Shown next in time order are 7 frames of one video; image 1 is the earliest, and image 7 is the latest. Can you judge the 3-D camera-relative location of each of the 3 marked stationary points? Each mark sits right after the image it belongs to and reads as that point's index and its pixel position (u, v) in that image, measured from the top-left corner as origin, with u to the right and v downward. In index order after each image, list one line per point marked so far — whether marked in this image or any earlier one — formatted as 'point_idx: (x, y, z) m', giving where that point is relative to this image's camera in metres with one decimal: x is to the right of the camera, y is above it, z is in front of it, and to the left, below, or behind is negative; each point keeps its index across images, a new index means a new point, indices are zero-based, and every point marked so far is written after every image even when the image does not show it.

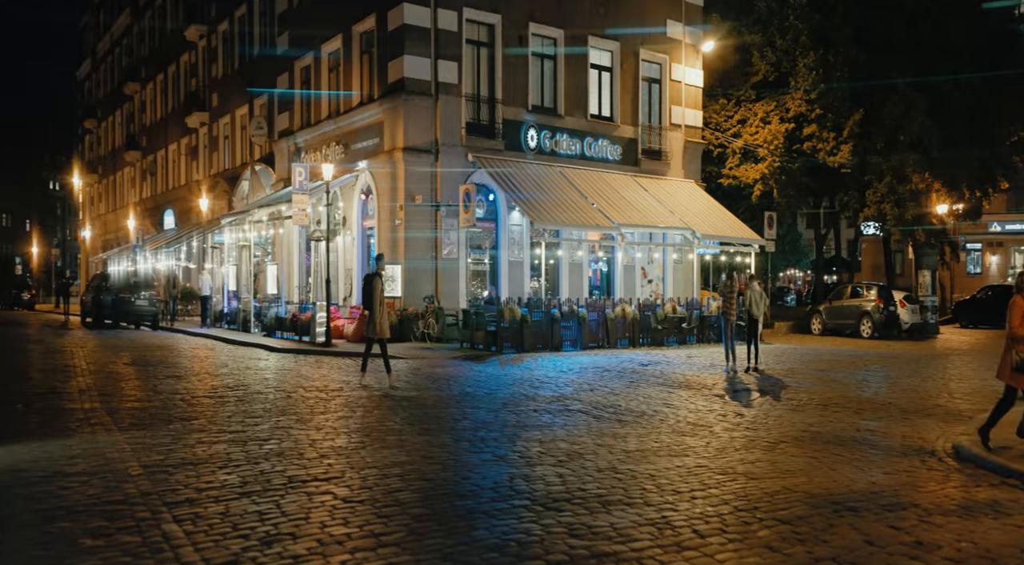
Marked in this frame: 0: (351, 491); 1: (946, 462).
0: (-1.5, -1.9, +8.5) m
1: (+4.8, -2.0, +10.5) m
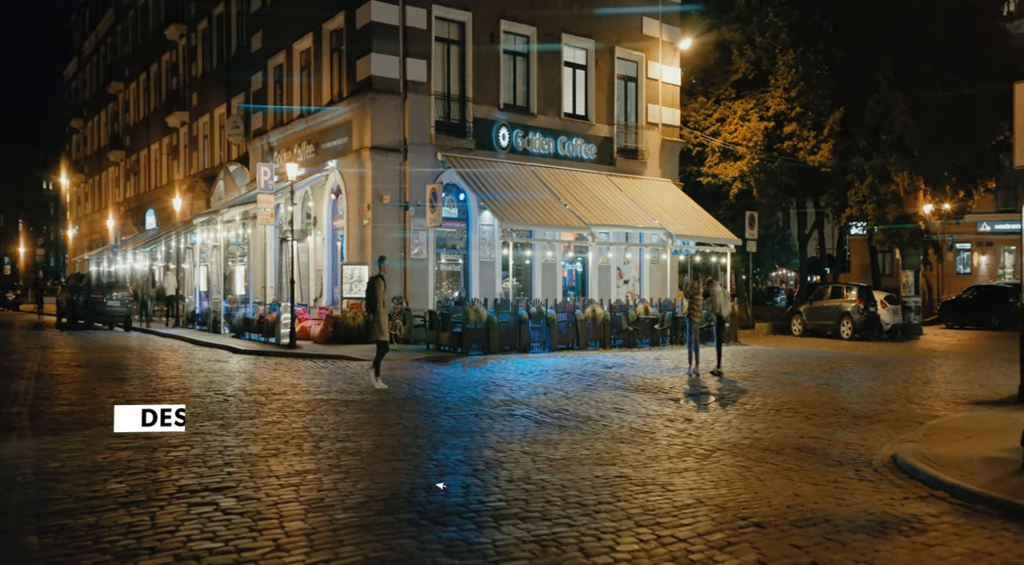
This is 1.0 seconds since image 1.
0: (-2.4, -1.9, +8.2) m
1: (+3.9, -2.0, +10.1) m
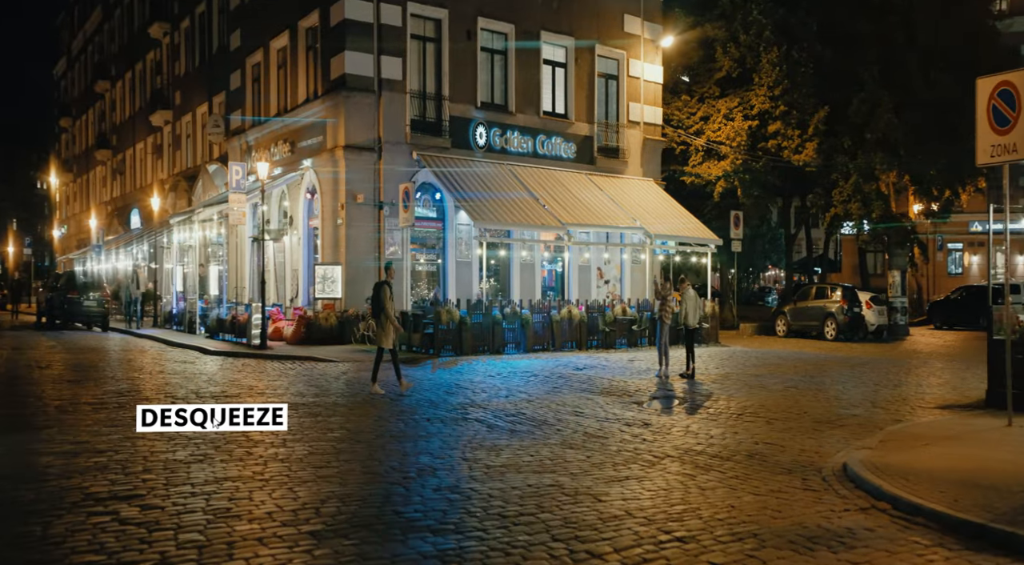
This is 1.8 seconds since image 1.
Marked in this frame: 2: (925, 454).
0: (-3.1, -1.9, +7.8) m
1: (+3.2, -2.0, +9.8) m
2: (+4.8, -2.0, +10.9) m
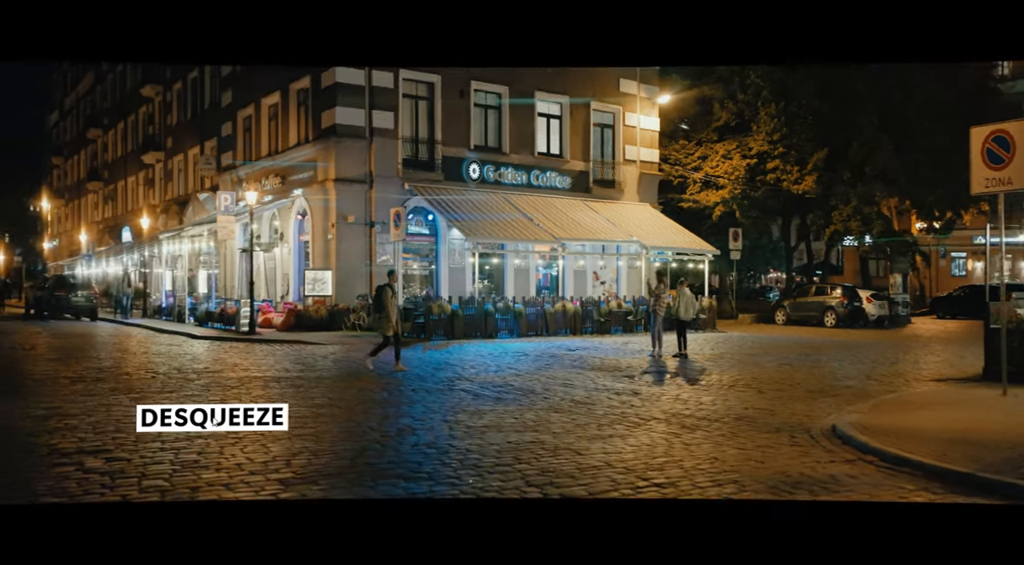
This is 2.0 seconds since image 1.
0: (-3.3, -1.5, +7.6) m
1: (+3.1, -1.6, +9.6) m
2: (+4.6, -1.5, +10.6) m
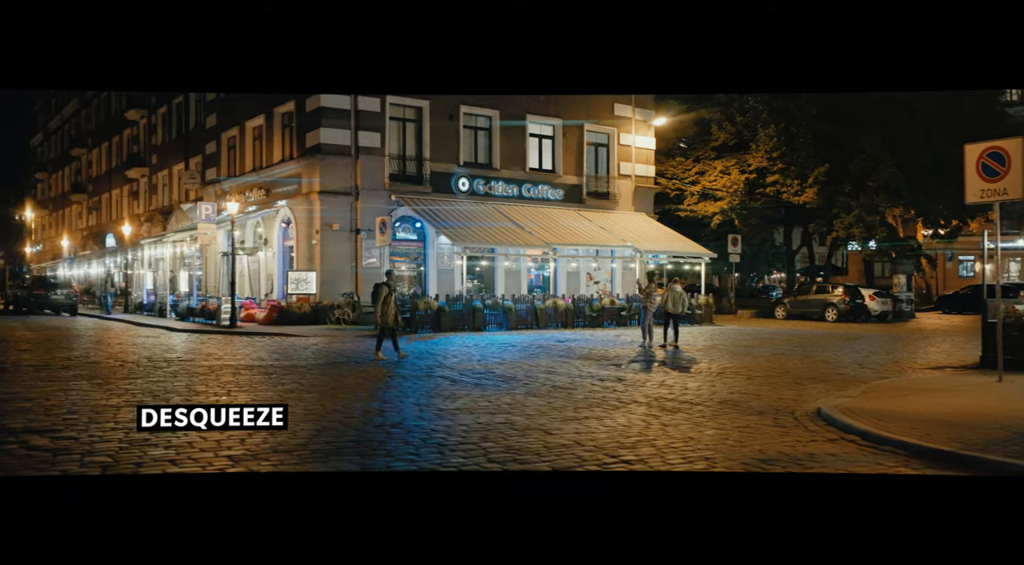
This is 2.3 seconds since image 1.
0: (-3.6, -1.2, +7.3) m
1: (+2.8, -1.3, +9.2) m
2: (+4.3, -1.3, +10.3) m
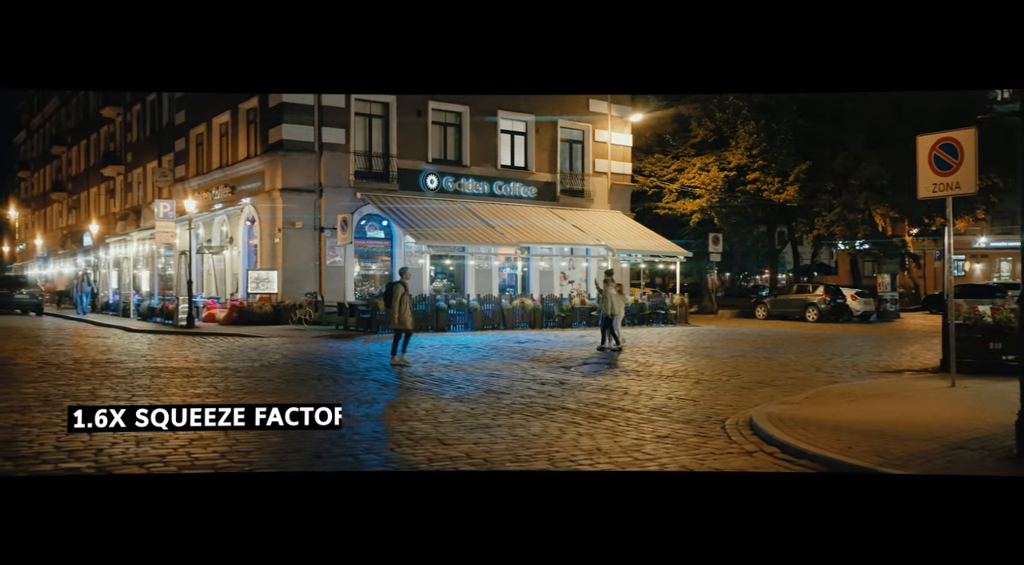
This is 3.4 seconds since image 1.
0: (-4.4, -1.2, +6.7) m
1: (+1.9, -1.3, +8.6) m
2: (+3.4, -1.2, +9.7) m
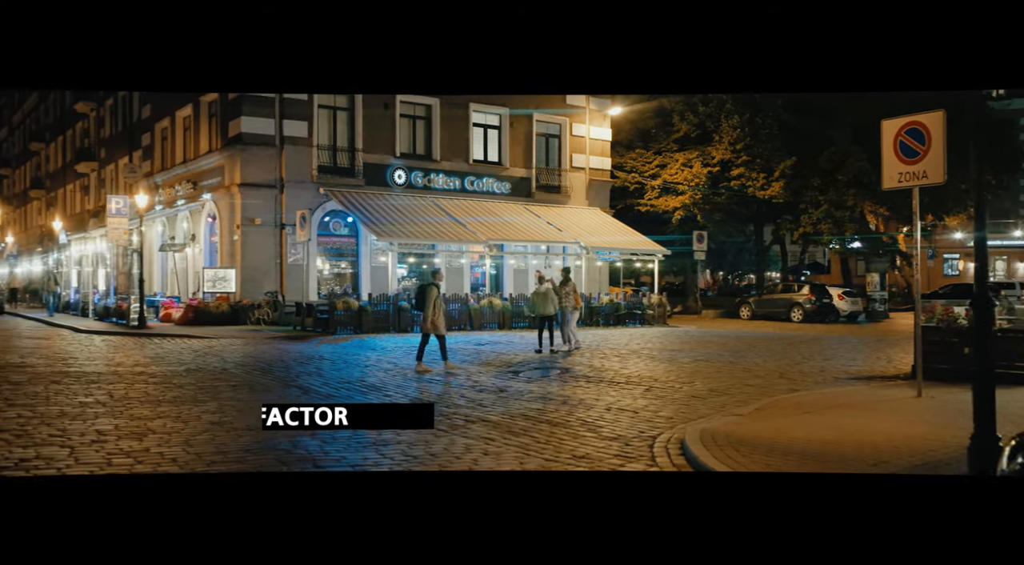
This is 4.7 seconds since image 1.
0: (-5.2, -1.2, +5.7) m
1: (+1.1, -1.3, +7.6) m
2: (+2.6, -1.2, +8.7) m
